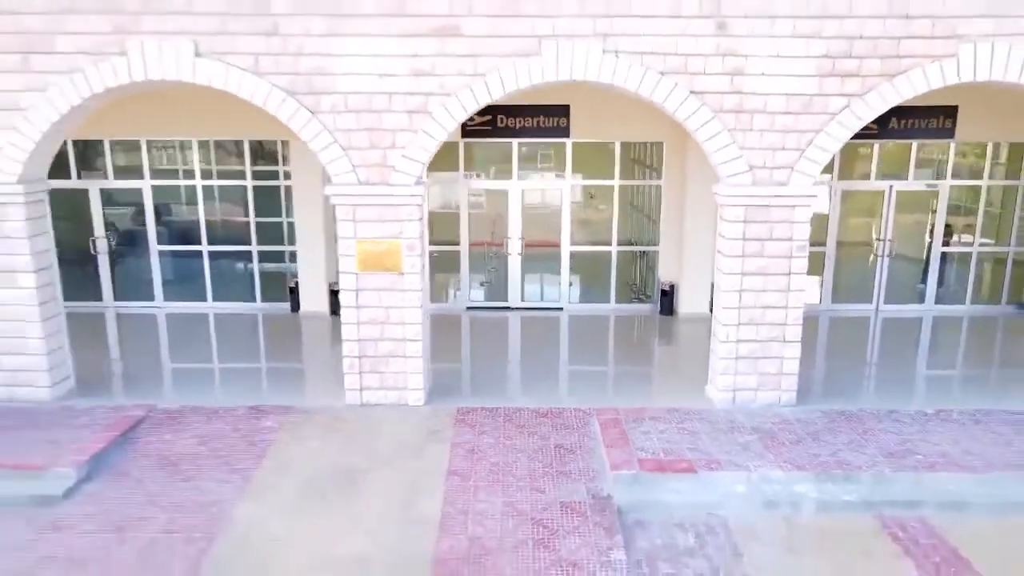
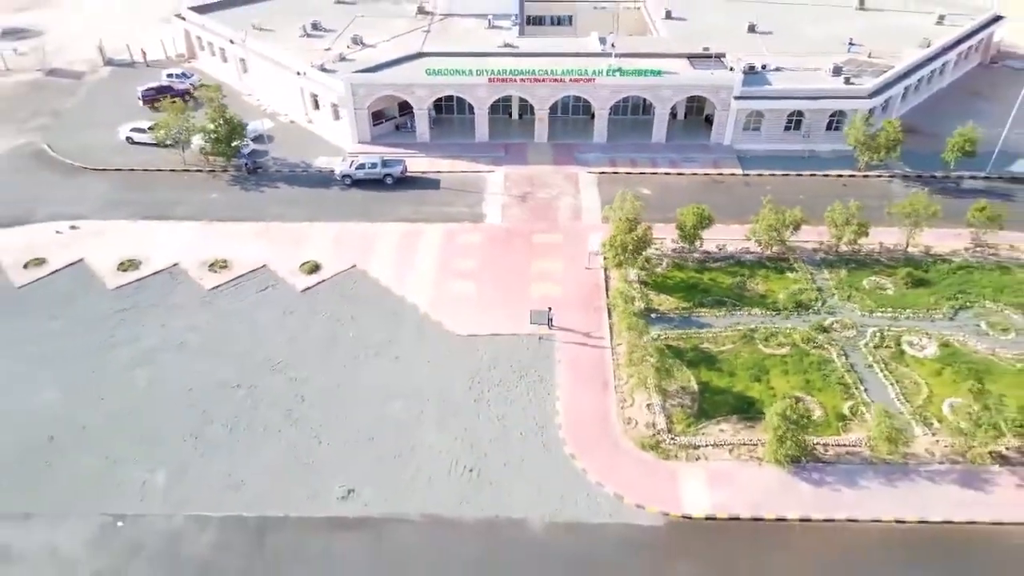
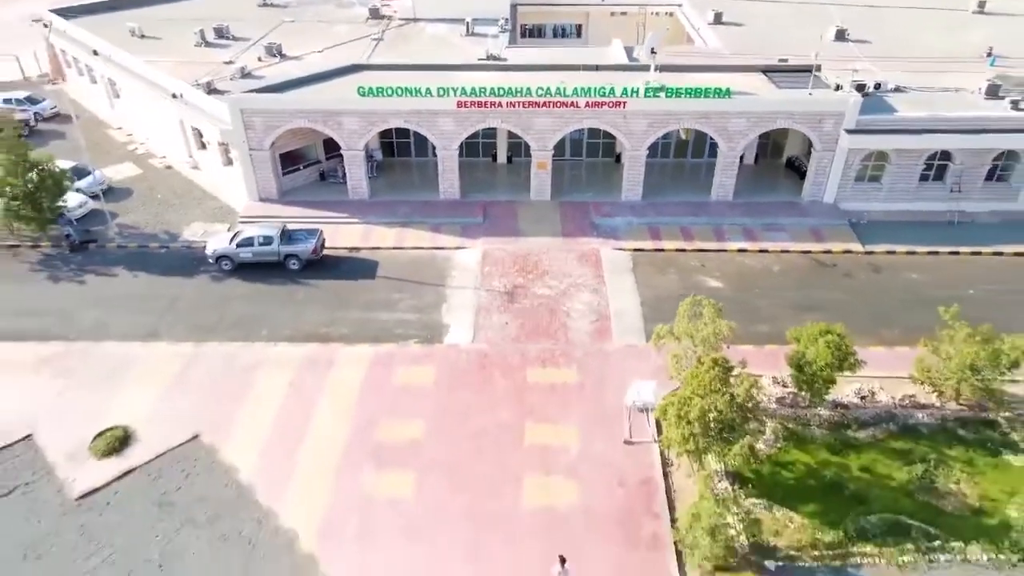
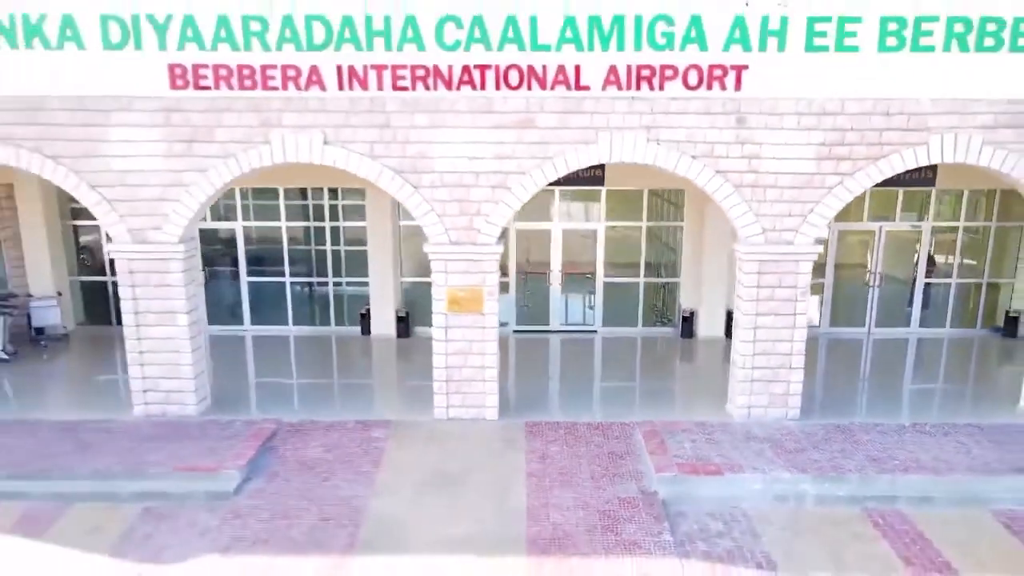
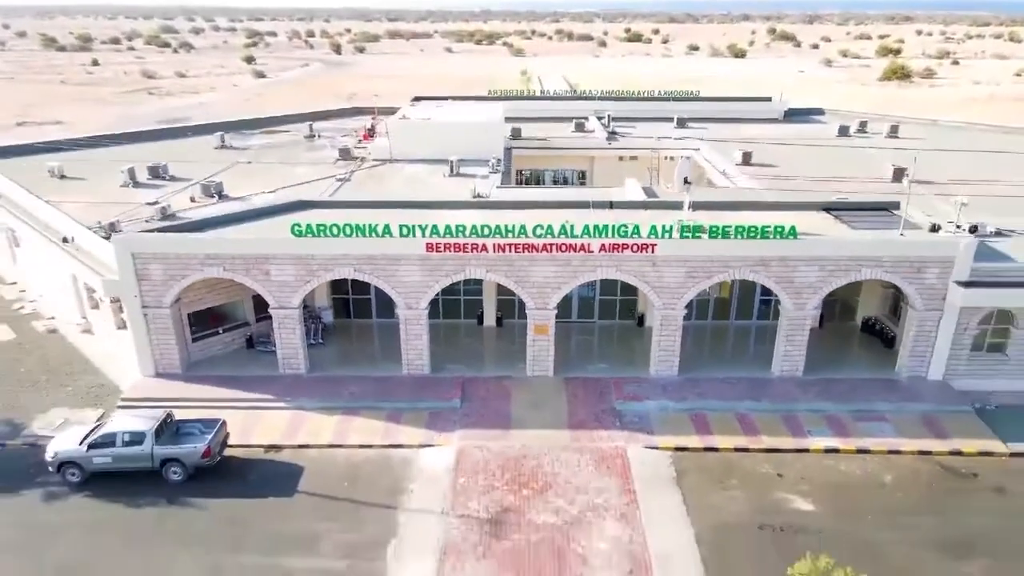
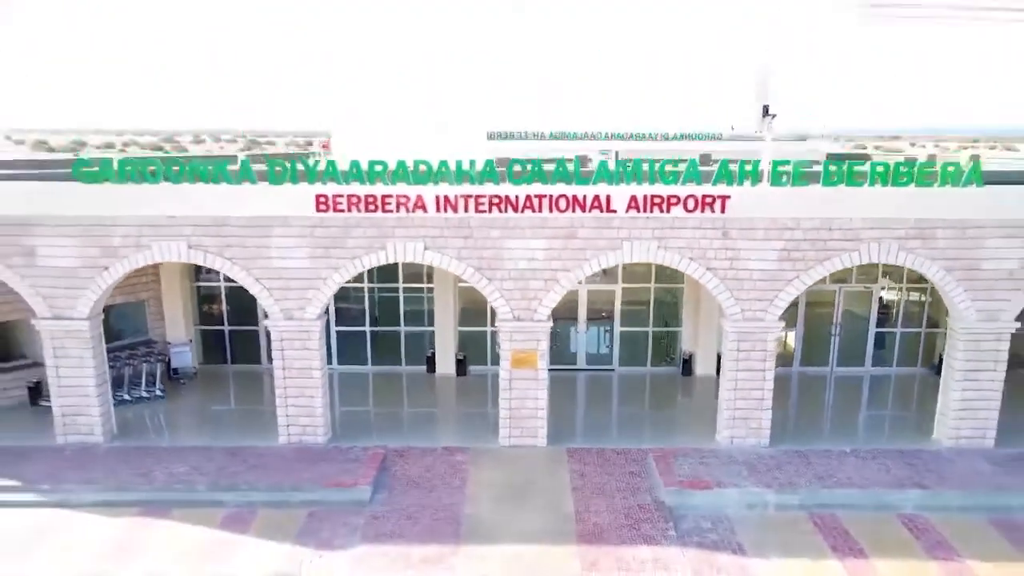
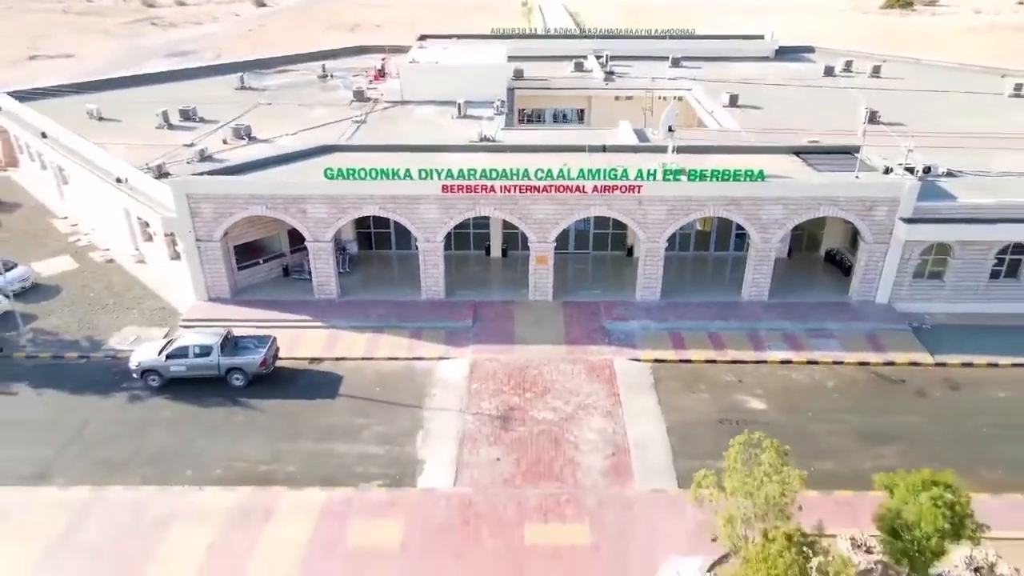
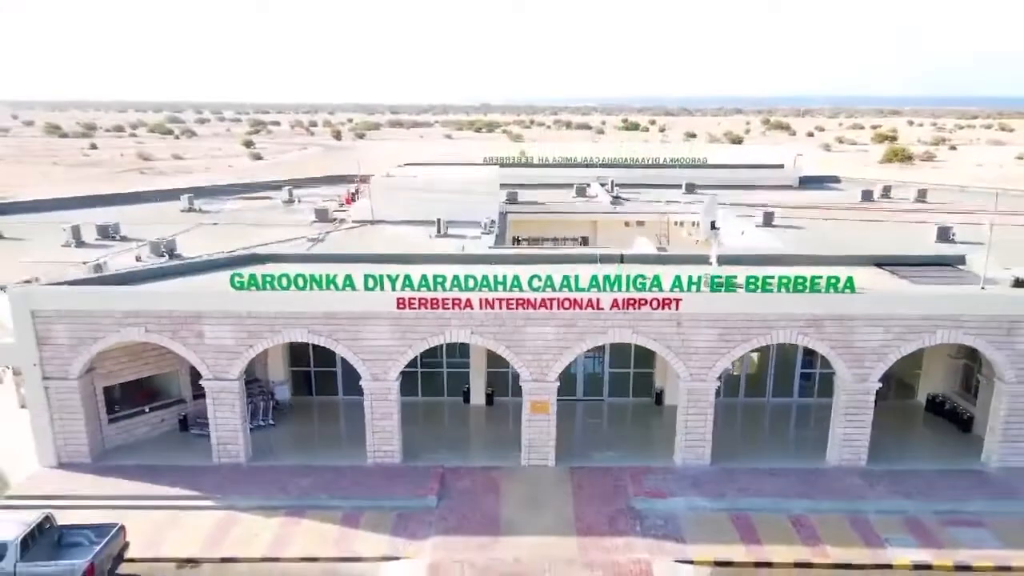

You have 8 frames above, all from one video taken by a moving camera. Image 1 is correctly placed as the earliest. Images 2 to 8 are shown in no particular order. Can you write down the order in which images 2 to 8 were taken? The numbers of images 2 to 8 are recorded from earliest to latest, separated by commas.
4, 6, 8, 5, 7, 3, 2
